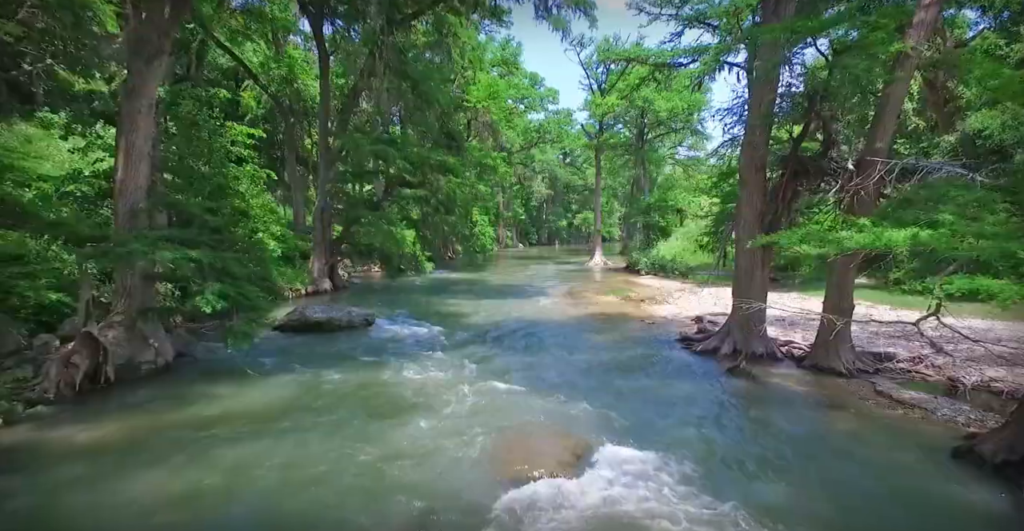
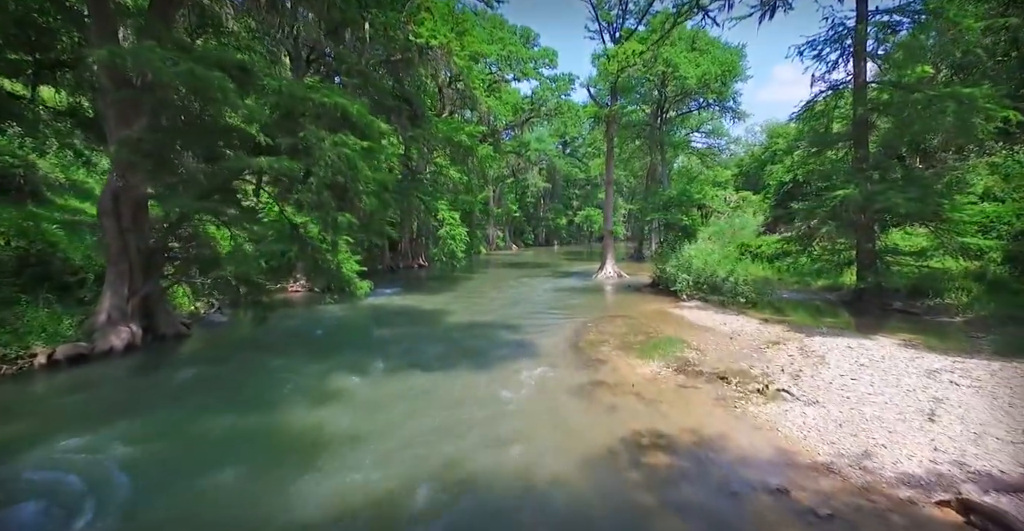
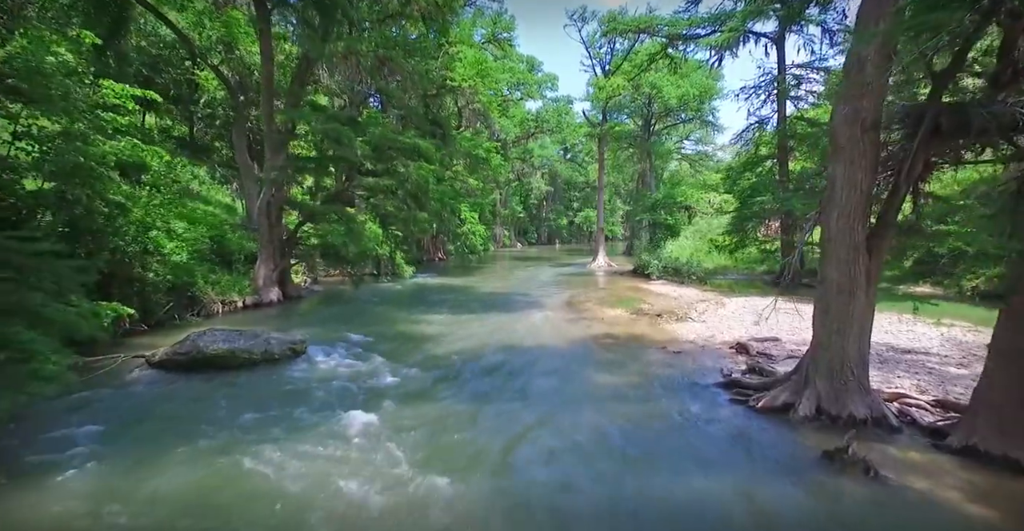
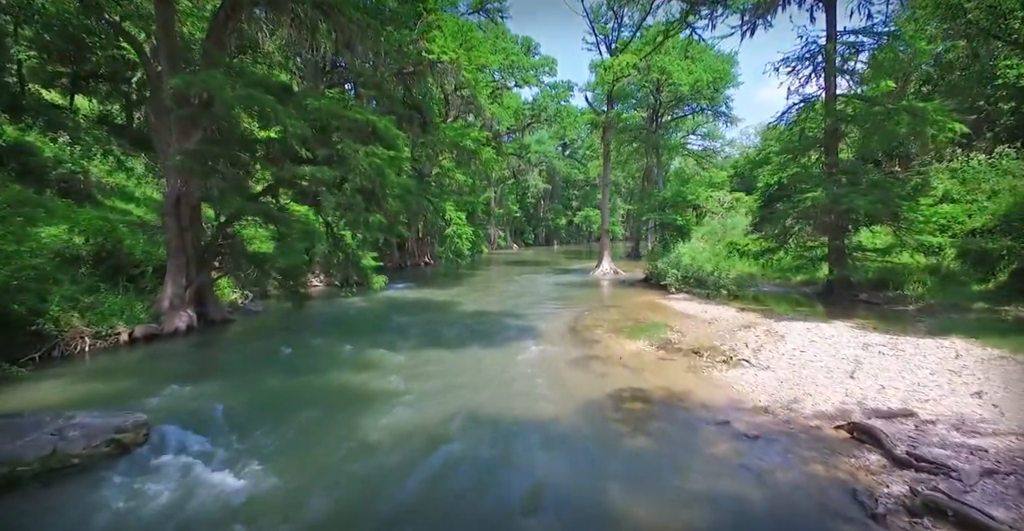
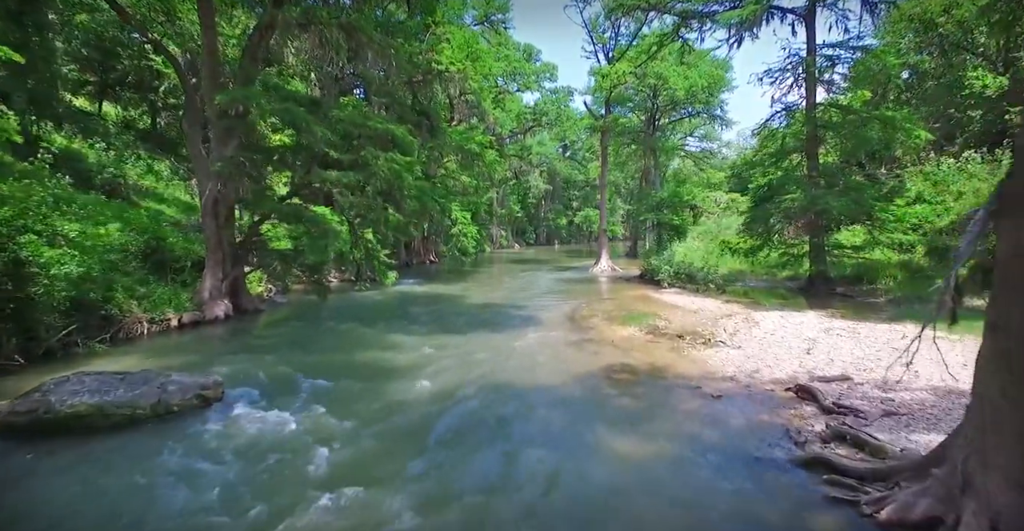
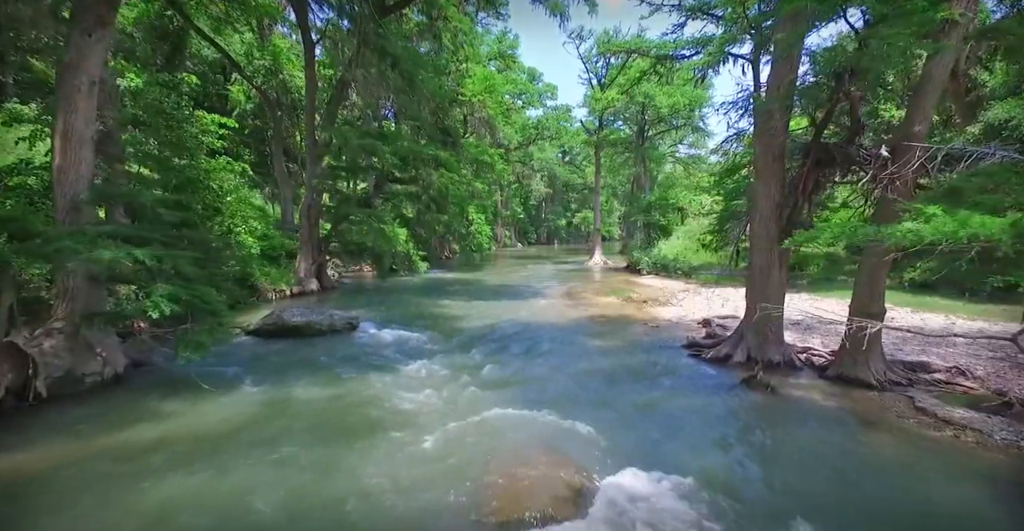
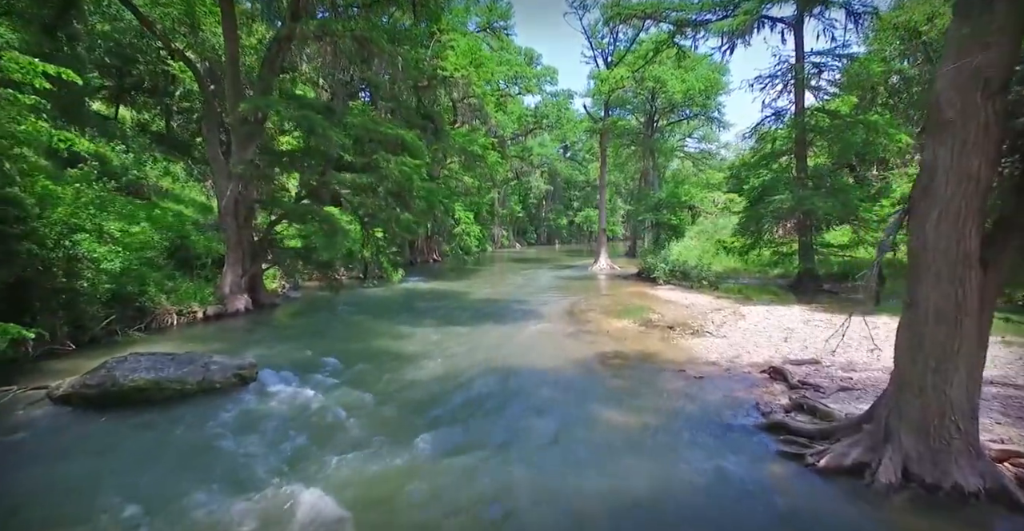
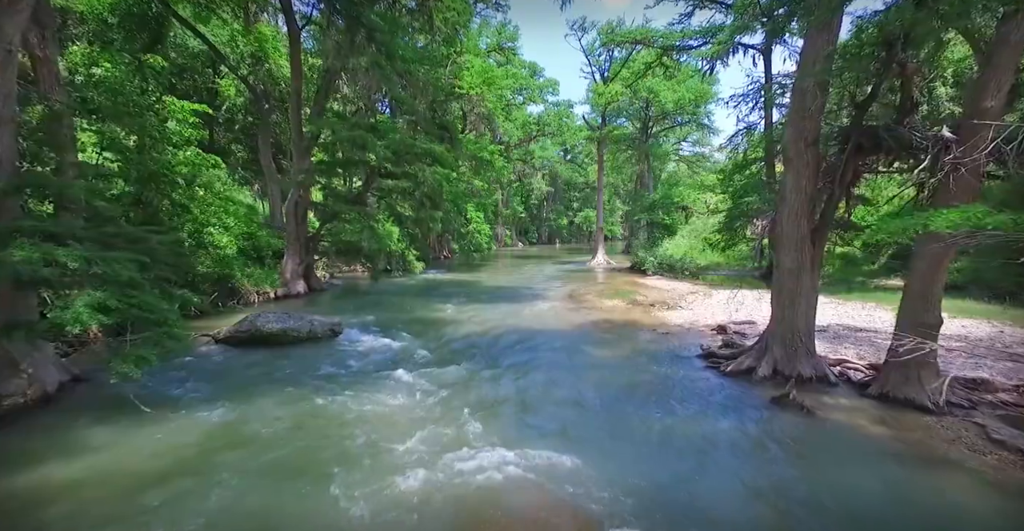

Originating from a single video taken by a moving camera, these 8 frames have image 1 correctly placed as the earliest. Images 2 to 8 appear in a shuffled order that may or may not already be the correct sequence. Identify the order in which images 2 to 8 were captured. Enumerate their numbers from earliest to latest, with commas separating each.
6, 8, 3, 7, 5, 4, 2
